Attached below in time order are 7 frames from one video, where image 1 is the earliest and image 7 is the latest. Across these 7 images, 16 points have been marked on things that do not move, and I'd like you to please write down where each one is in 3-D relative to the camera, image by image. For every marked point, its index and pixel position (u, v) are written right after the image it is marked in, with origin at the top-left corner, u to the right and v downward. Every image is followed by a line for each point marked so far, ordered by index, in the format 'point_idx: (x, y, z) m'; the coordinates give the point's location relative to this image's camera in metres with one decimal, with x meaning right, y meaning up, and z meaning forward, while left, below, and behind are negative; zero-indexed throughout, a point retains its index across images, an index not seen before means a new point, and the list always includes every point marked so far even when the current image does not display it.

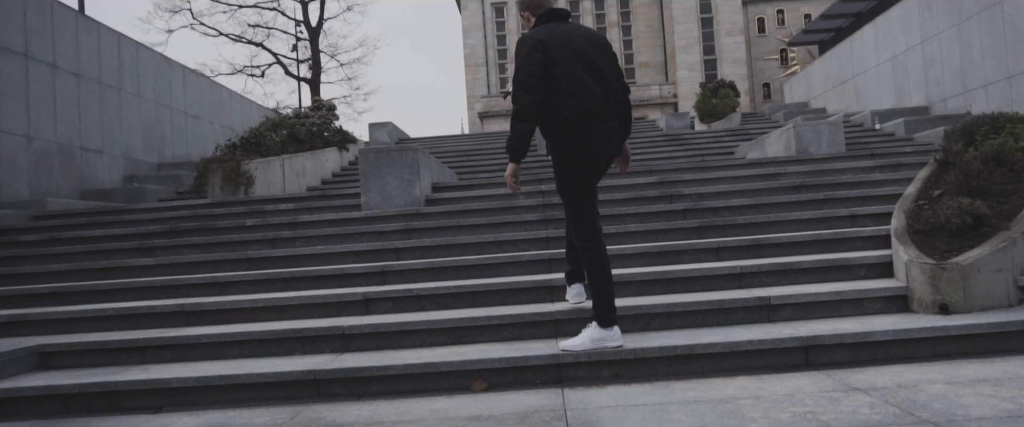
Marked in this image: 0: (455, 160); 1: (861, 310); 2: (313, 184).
0: (-1.1, +1.0, +15.5) m
1: (+2.3, -0.6, +5.3) m
2: (-3.3, +0.5, +13.8) m
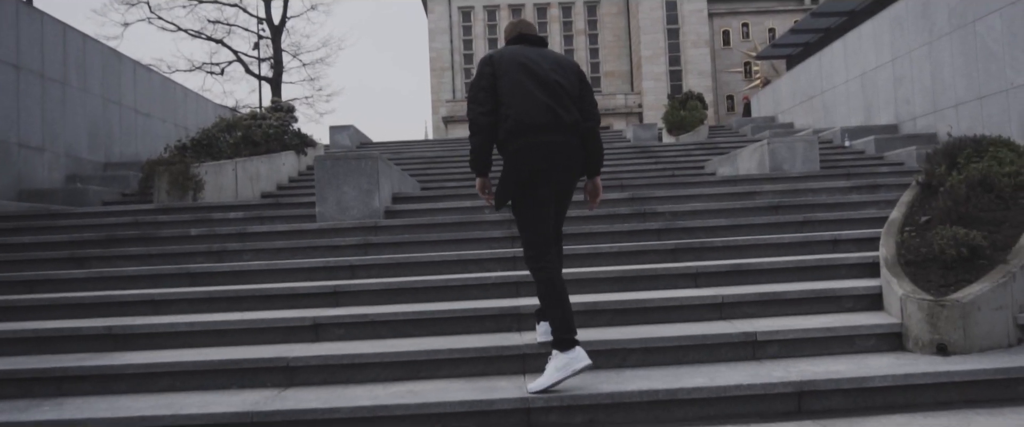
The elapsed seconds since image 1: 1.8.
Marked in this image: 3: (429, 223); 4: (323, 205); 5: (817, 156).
0: (-1.7, +0.8, +14.9) m
1: (+2.0, -0.8, +4.9) m
2: (-3.9, +0.4, +13.2) m
3: (-0.8, -0.1, +8.2) m
4: (-2.0, +0.1, +8.6) m
5: (+4.1, +0.8, +10.9) m
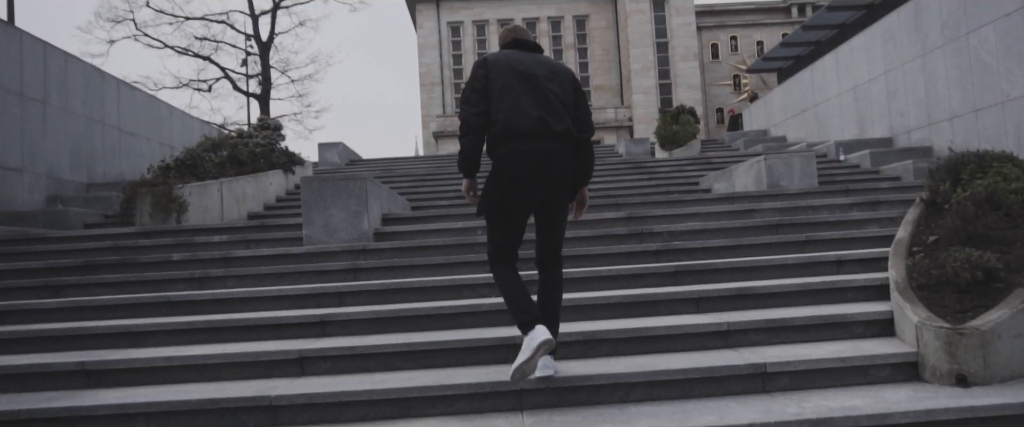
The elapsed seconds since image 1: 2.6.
0: (-1.9, +0.5, +14.7) m
1: (+2.0, -0.9, +4.7) m
2: (-4.0, +0.1, +12.9) m
3: (-0.9, -0.3, +8.0) m
4: (-2.0, -0.1, +8.3) m
5: (+3.9, +0.6, +10.7) m
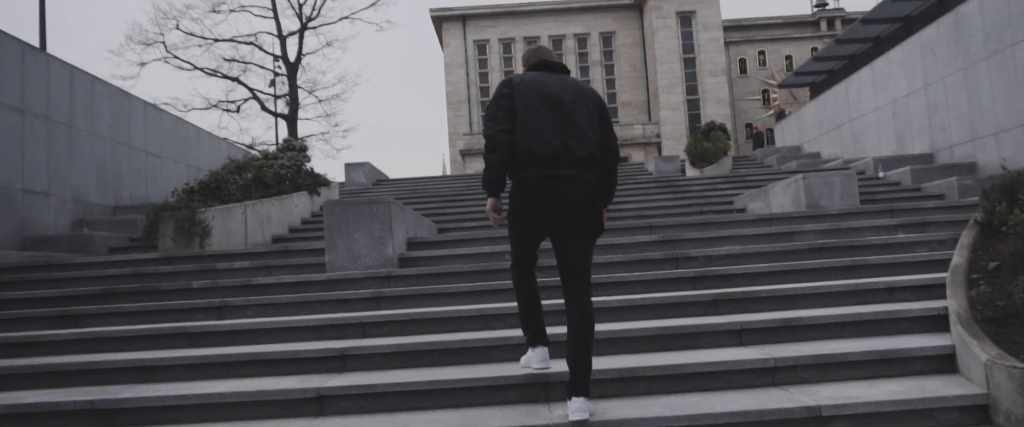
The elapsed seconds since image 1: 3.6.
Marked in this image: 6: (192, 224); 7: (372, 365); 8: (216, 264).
0: (-1.4, +0.1, +14.4) m
1: (+2.2, -1.1, +4.3) m
2: (-3.6, -0.3, +12.7) m
3: (-0.6, -0.5, +7.7) m
4: (-1.8, -0.4, +8.0) m
5: (+4.3, +0.3, +10.3) m
6: (-4.1, -0.1, +10.5) m
7: (-1.0, -1.0, +5.6) m
8: (-3.2, -0.5, +8.8) m
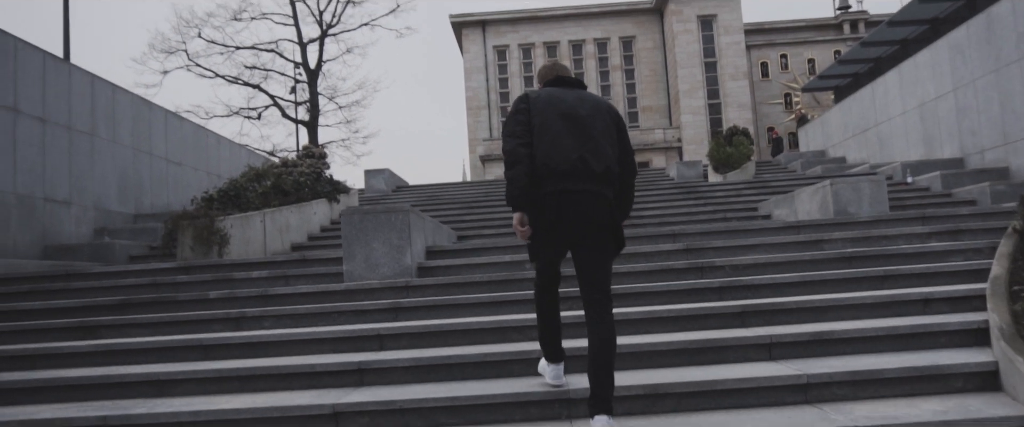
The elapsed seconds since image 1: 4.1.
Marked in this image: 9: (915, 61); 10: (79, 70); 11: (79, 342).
0: (-1.0, 0.0, +14.3) m
1: (+2.3, -1.1, +4.1) m
2: (-3.3, -0.4, +12.6) m
3: (-0.4, -0.6, +7.5) m
4: (-1.6, -0.5, +7.9) m
5: (+4.6, +0.2, +10.0) m
6: (-3.9, -0.2, +10.5) m
7: (-0.8, -1.1, +5.5) m
8: (-3.0, -0.6, +8.7) m
9: (+8.2, +3.1, +16.6) m
10: (-7.2, +2.4, +13.6) m
11: (-3.6, -1.1, +6.8) m
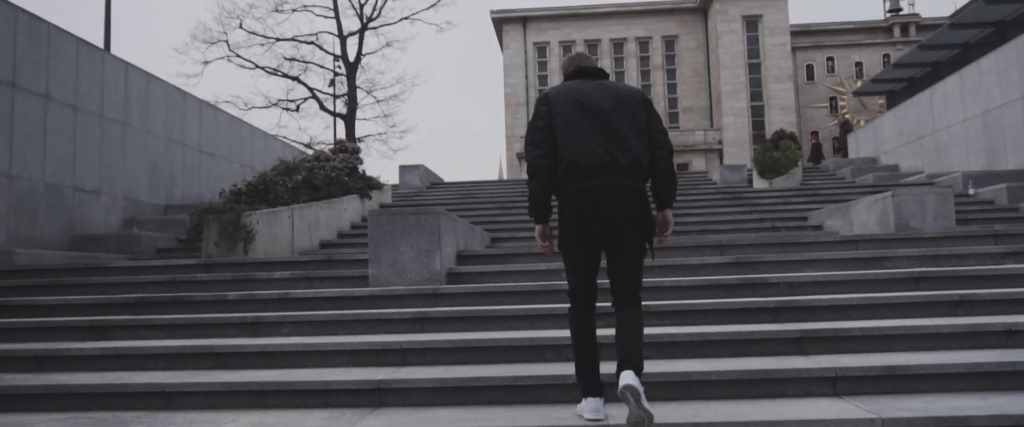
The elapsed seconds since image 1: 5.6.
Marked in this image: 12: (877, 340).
0: (-0.4, 0.0, +13.8) m
1: (+2.4, -1.3, +3.5) m
2: (-2.8, -0.4, +12.2) m
3: (-0.1, -0.7, +7.0) m
4: (-1.2, -0.5, +7.5) m
5: (+5.0, 0.0, +9.3) m
6: (-3.4, -0.2, +10.1) m
7: (-0.6, -1.1, +5.0) m
8: (-2.6, -0.6, +8.3) m
9: (+9.0, +2.8, +15.7) m
10: (-6.5, +2.6, +13.4) m
11: (-3.3, -1.0, +6.4) m
12: (+2.5, -0.9, +5.5) m
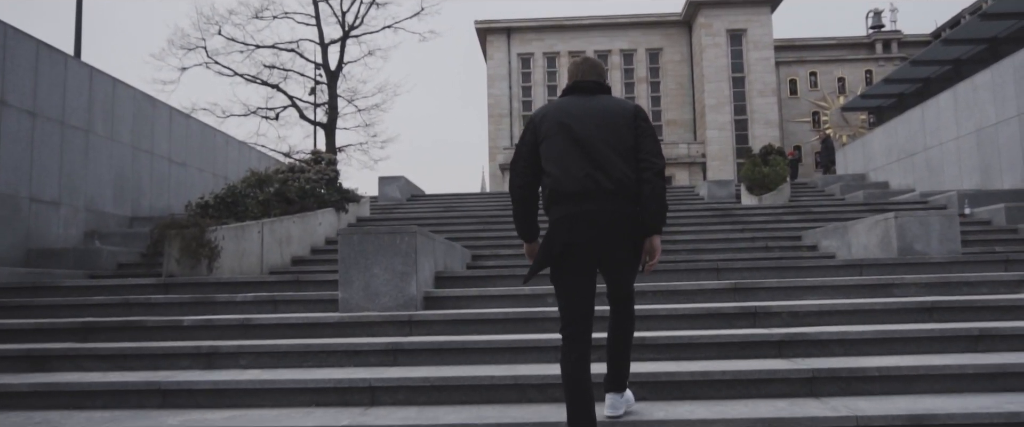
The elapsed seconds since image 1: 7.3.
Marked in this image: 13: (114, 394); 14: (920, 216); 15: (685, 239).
0: (-0.7, -0.3, +13.3) m
1: (+2.4, -1.4, +2.9) m
2: (-3.0, -0.6, +11.6) m
3: (-0.3, -0.8, +6.5) m
4: (-1.4, -0.6, +6.9) m
5: (+4.8, -0.2, +8.8) m
6: (-3.6, -0.4, +9.5) m
7: (-0.7, -1.3, +4.4) m
8: (-2.8, -0.8, +7.7) m
9: (+8.7, +2.5, +15.4) m
10: (-6.8, +2.4, +12.7) m
11: (-3.4, -1.1, +5.8) m
12: (+2.4, -1.0, +5.0) m
13: (-2.6, -1.2, +5.3) m
14: (+4.4, 0.0, +8.8) m
15: (+2.5, -0.4, +12.0) m
